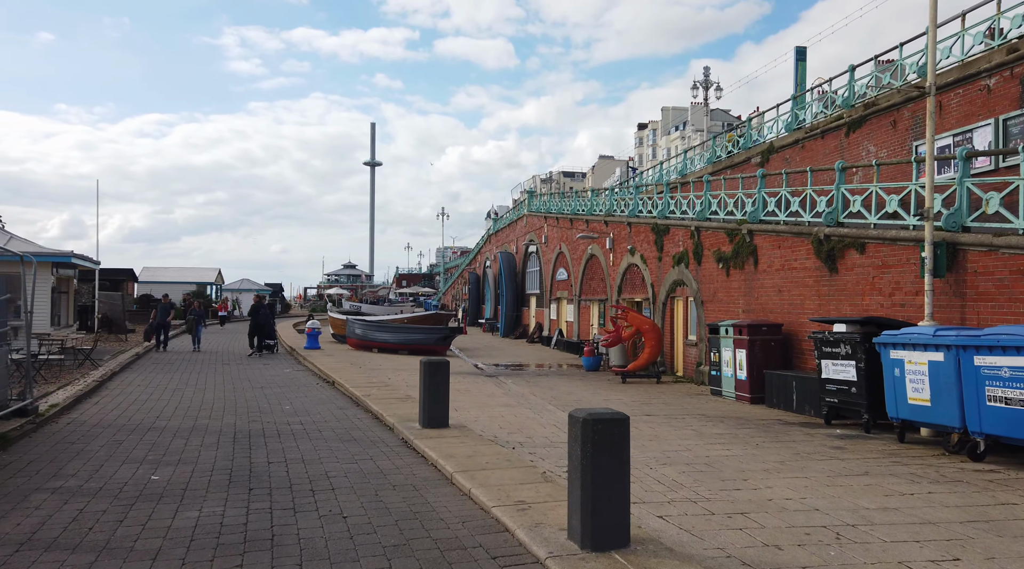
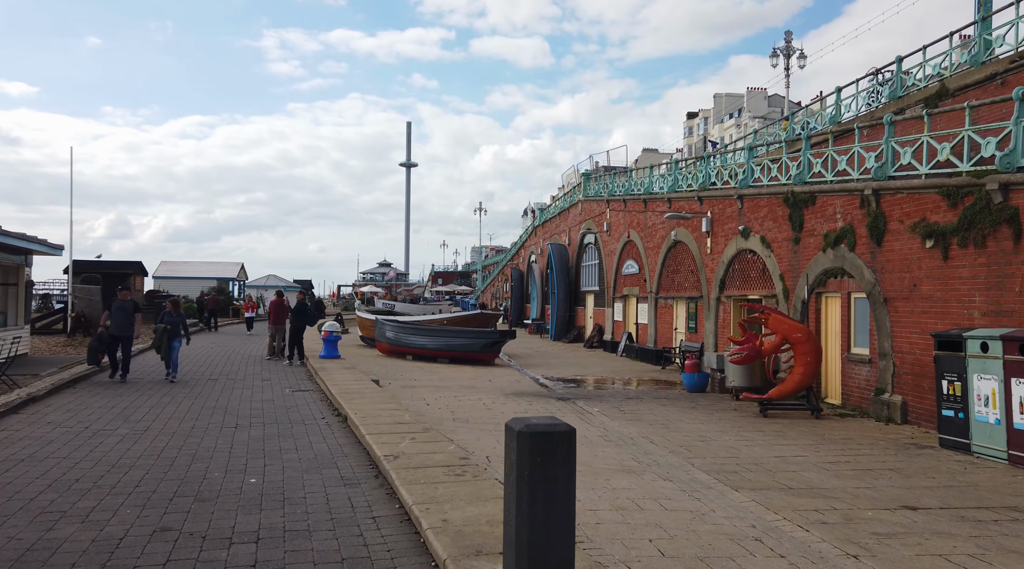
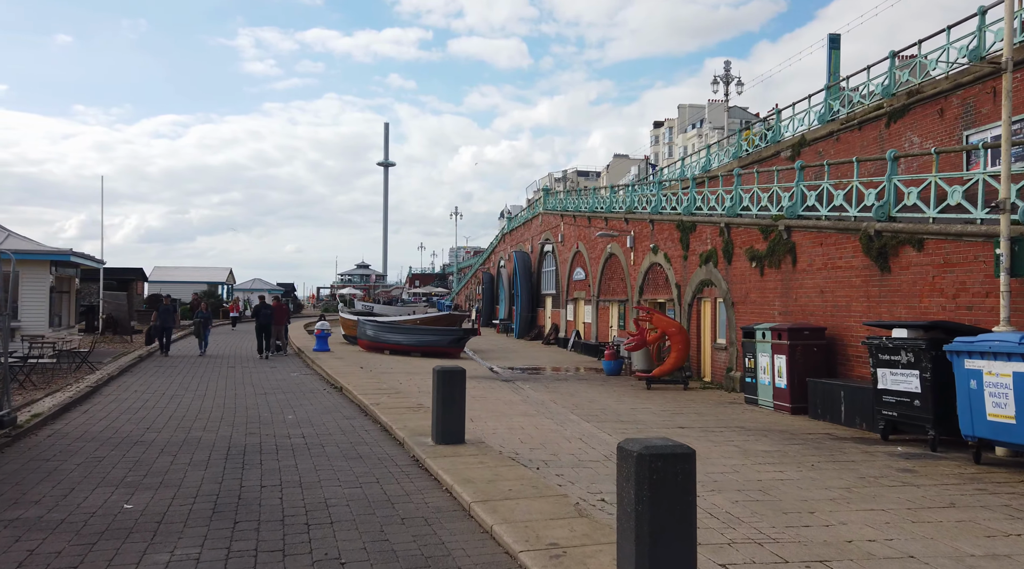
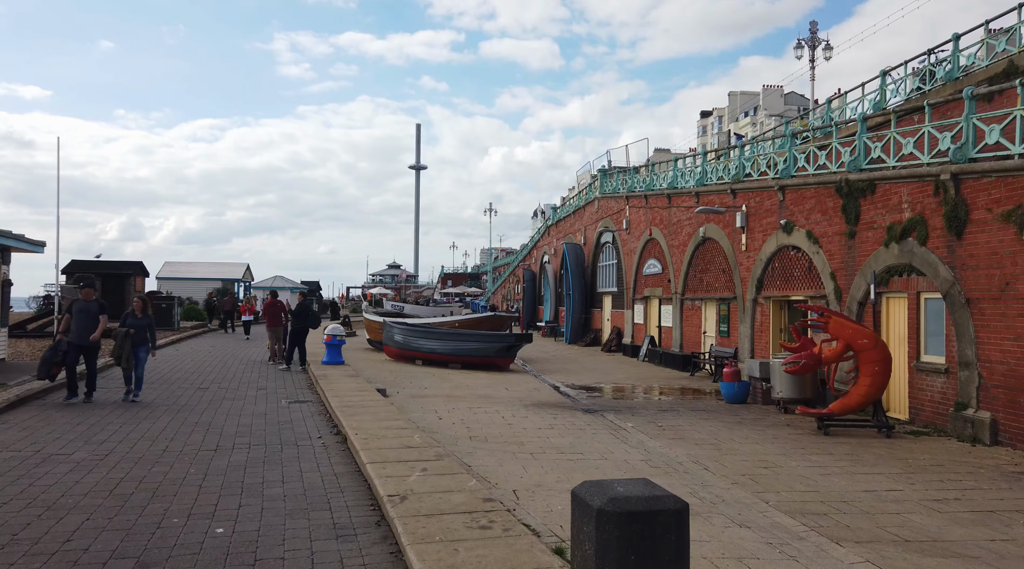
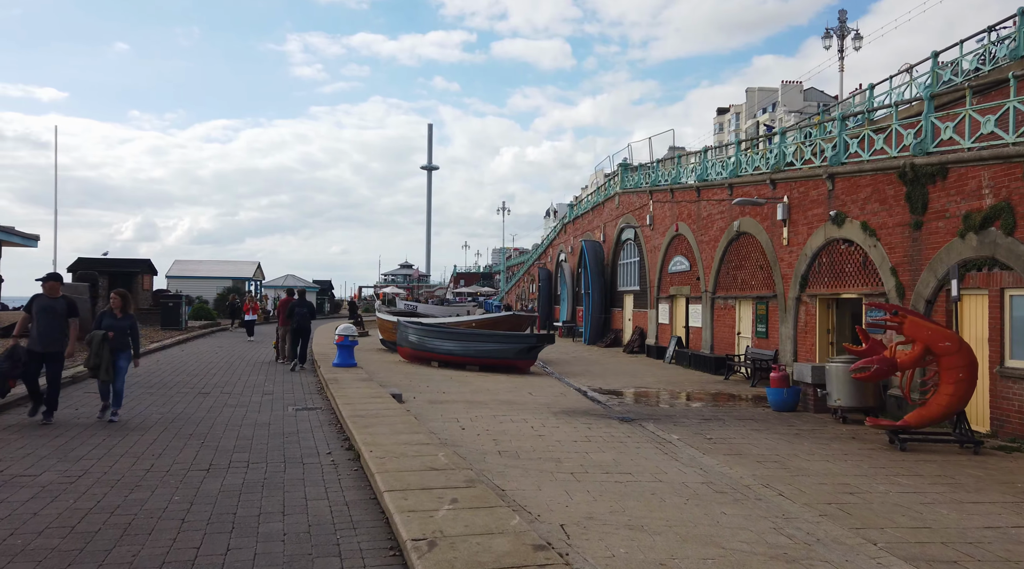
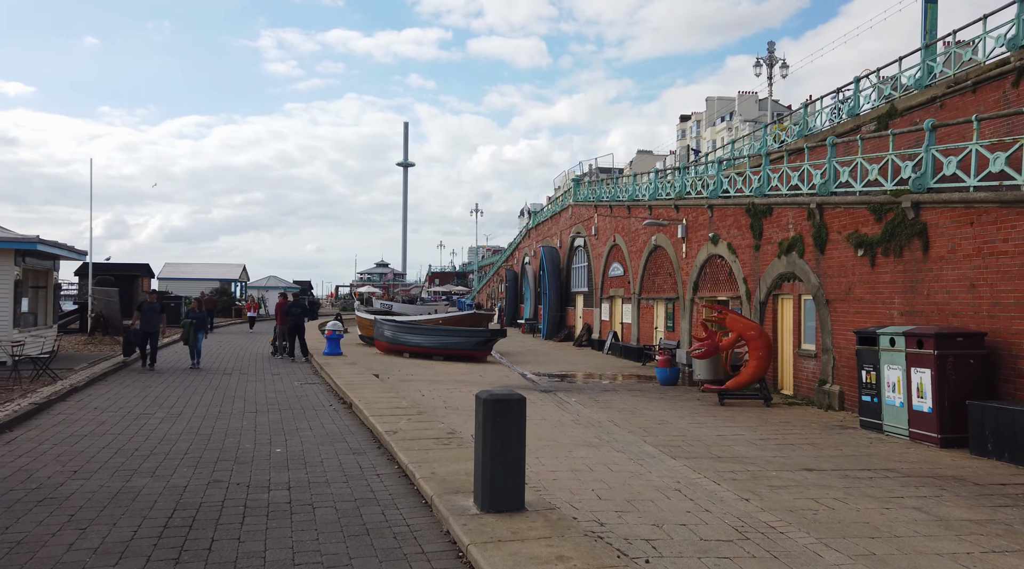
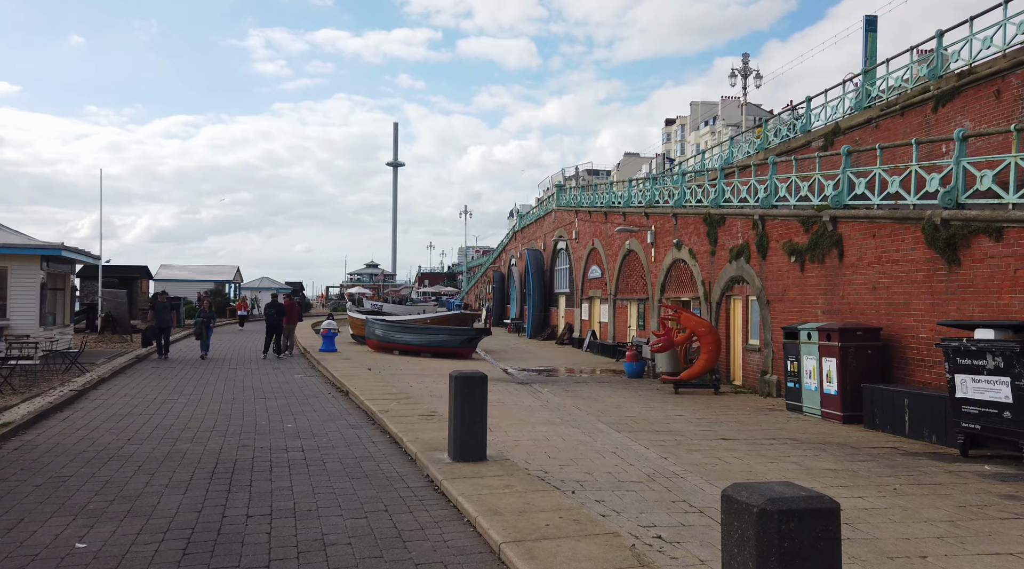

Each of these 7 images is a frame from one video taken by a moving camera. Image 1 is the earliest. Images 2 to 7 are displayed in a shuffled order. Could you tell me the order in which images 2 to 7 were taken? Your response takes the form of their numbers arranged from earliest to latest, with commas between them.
3, 7, 6, 2, 4, 5
